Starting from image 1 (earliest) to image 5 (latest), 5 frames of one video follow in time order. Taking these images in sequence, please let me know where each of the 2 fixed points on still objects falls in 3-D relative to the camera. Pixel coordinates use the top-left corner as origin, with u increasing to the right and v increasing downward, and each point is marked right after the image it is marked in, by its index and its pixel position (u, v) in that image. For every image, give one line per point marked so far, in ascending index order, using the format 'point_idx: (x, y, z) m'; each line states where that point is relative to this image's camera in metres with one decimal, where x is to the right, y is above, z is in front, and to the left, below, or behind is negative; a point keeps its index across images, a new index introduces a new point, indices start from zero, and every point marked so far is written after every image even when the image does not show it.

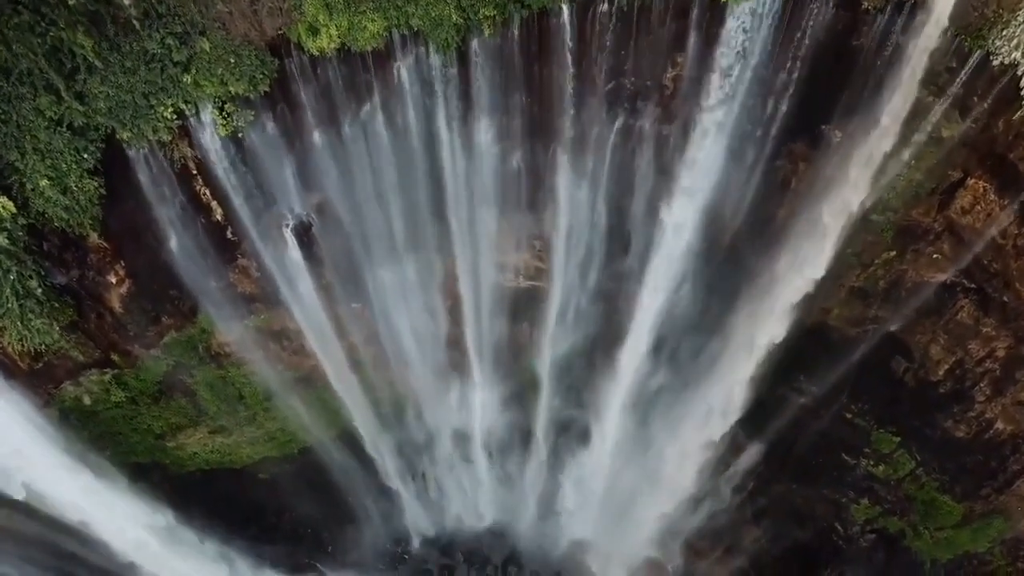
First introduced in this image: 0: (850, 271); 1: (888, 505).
0: (+3.8, +0.2, +8.4) m
1: (+5.0, -2.9, +9.9) m
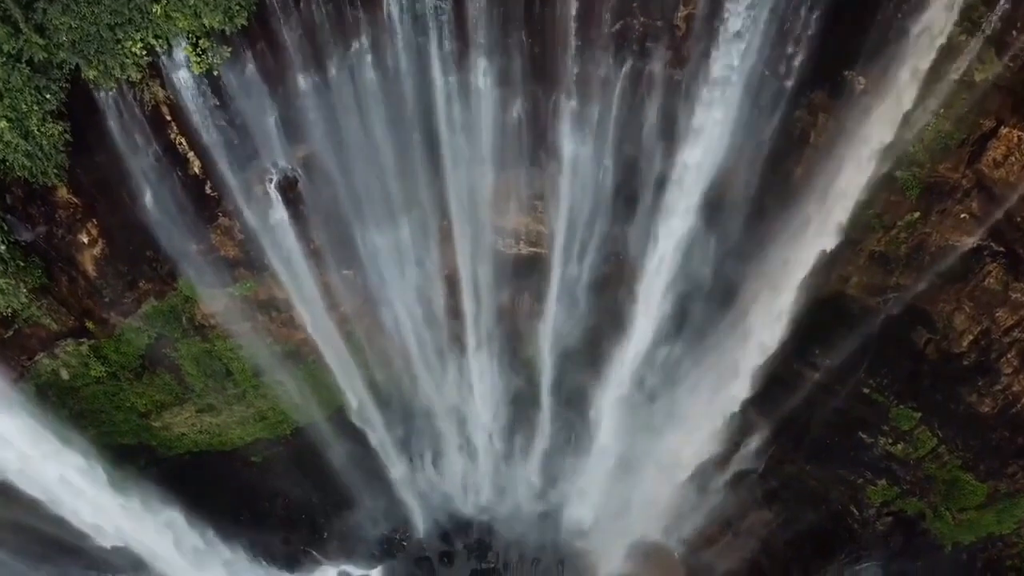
0: (+3.8, +0.6, +7.9) m
1: (+5.0, -2.5, +9.4) m
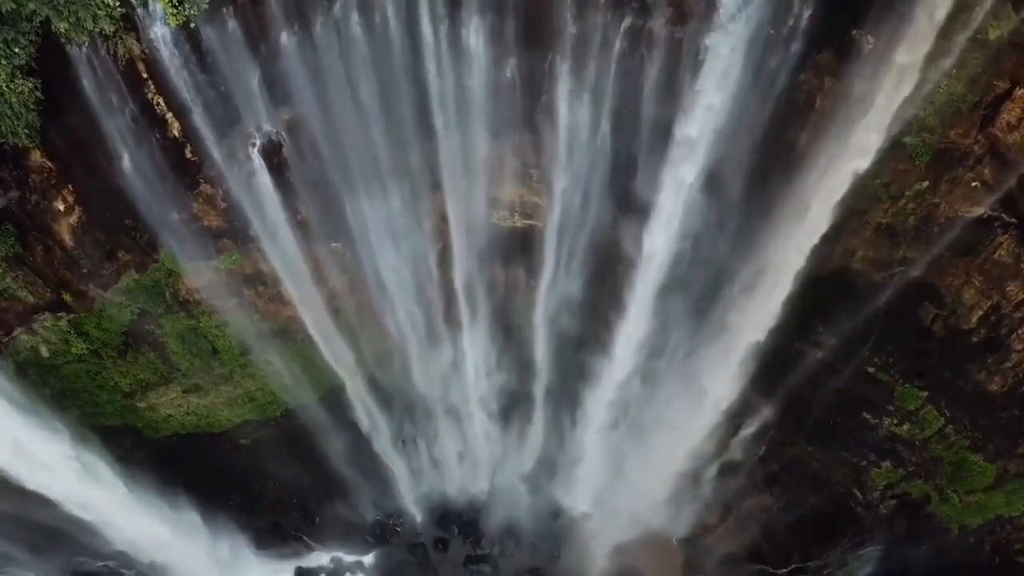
0: (+3.7, +0.8, +7.6) m
1: (+4.9, -2.2, +9.2) m
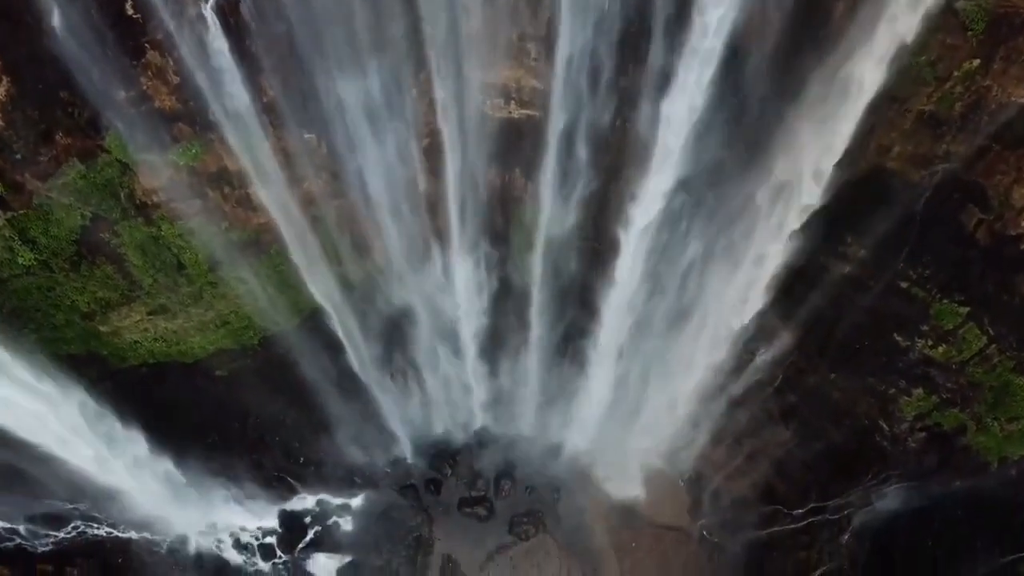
0: (+3.7, +1.8, +6.7) m
1: (+4.9, -1.2, +8.4) m
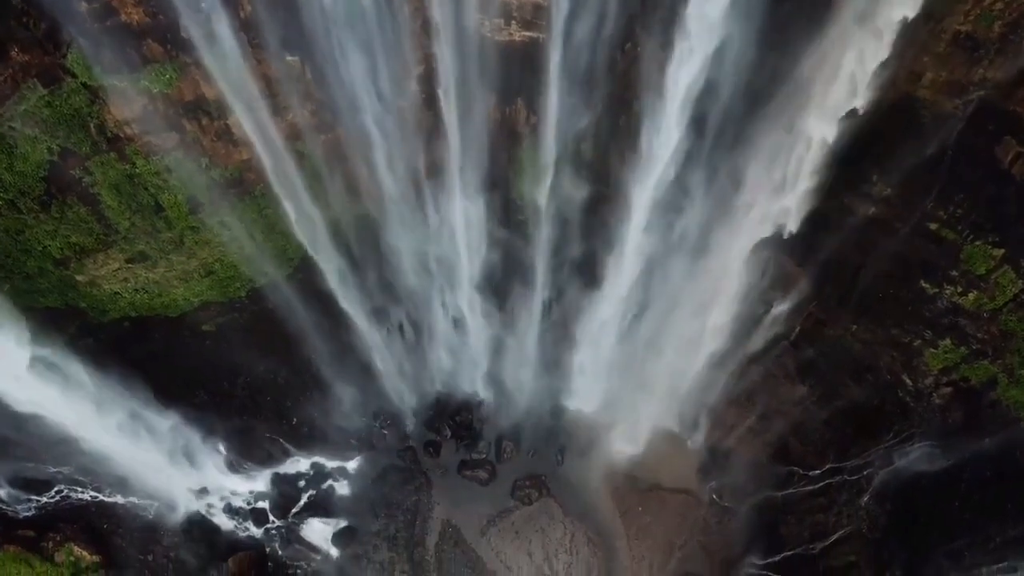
0: (+3.7, +2.3, +6.2) m
1: (+4.9, -0.6, +7.9) m
